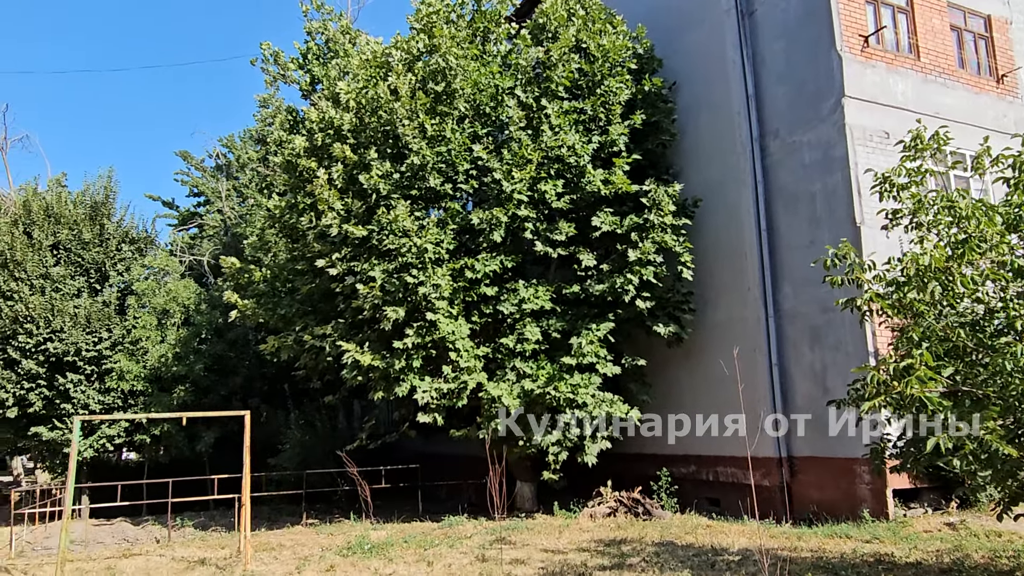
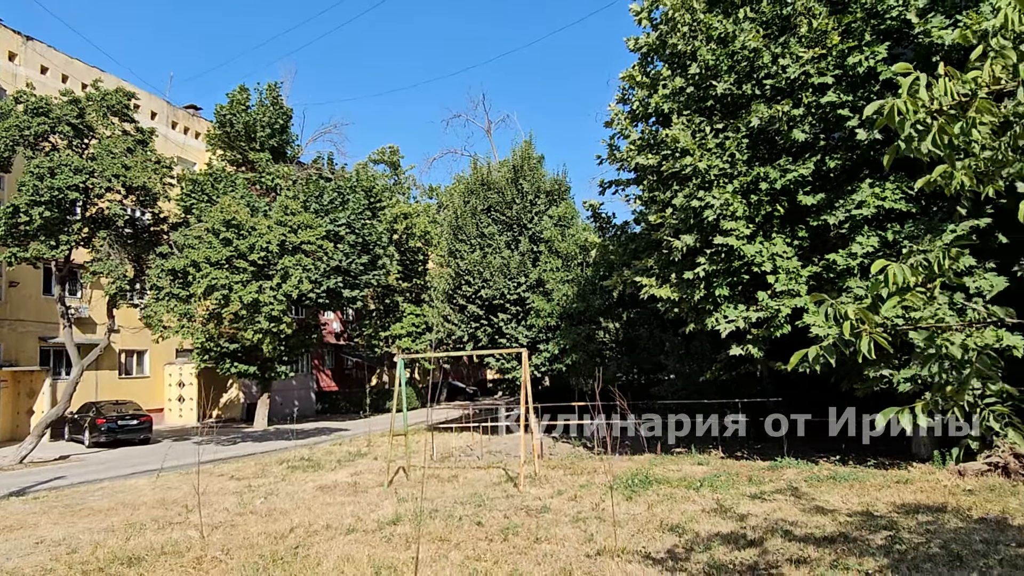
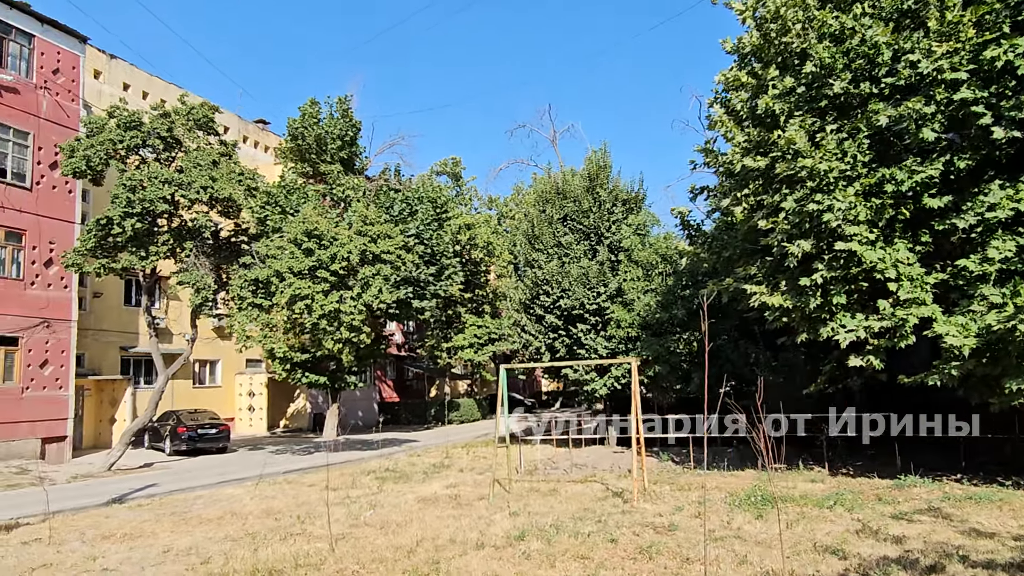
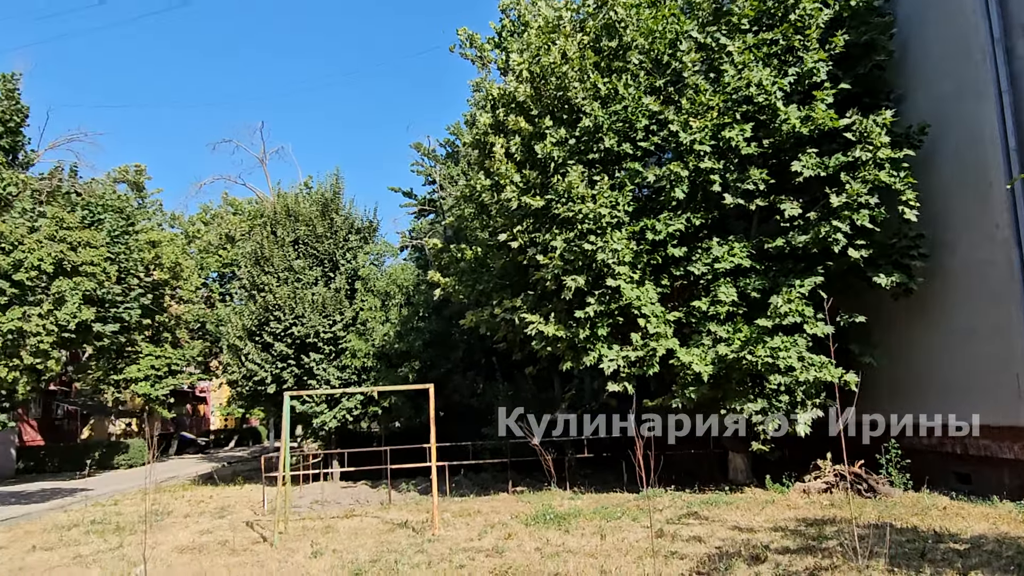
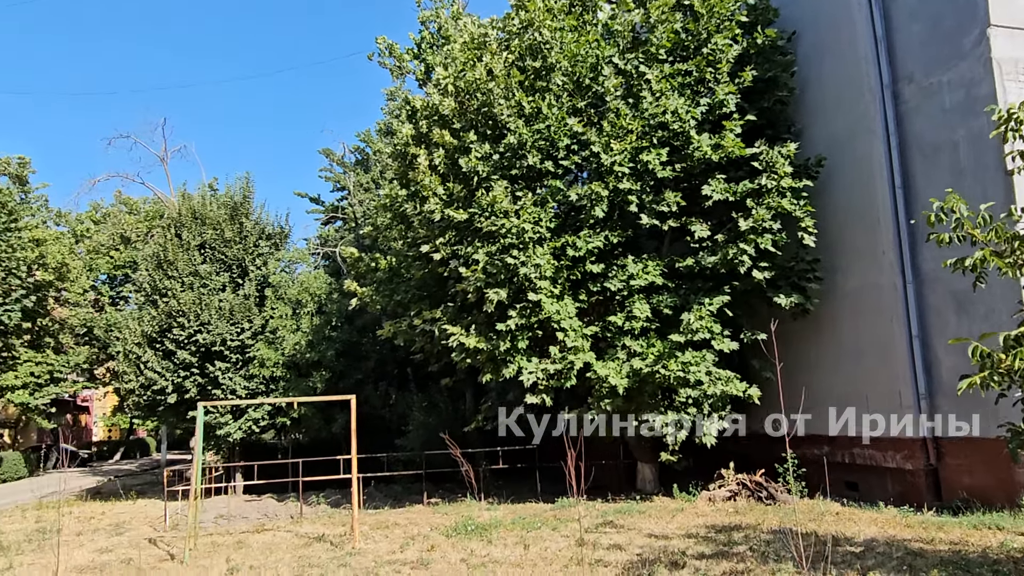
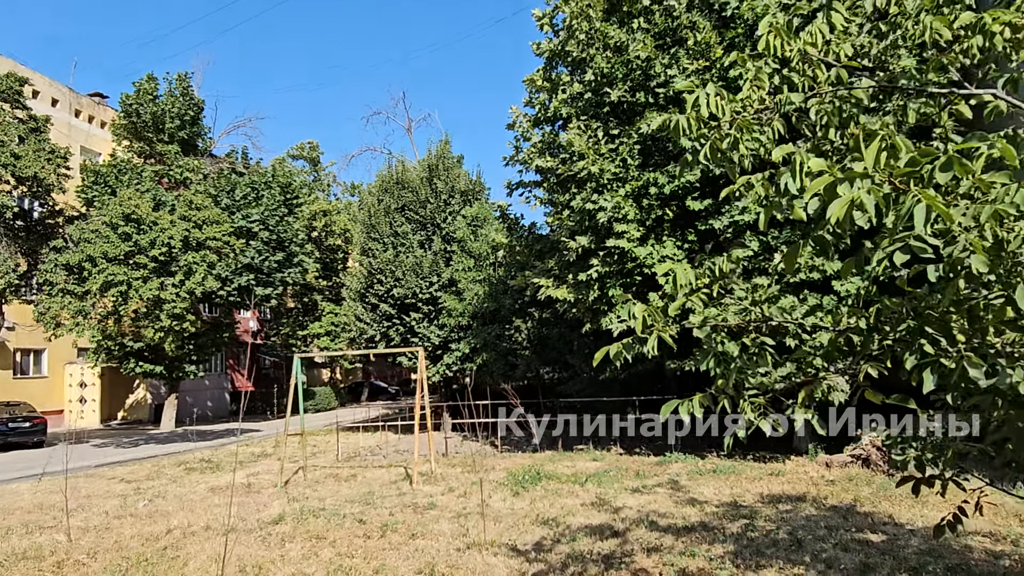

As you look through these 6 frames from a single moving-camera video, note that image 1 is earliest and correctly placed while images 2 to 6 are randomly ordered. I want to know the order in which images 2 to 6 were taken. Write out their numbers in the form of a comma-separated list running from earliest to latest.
5, 4, 3, 2, 6
